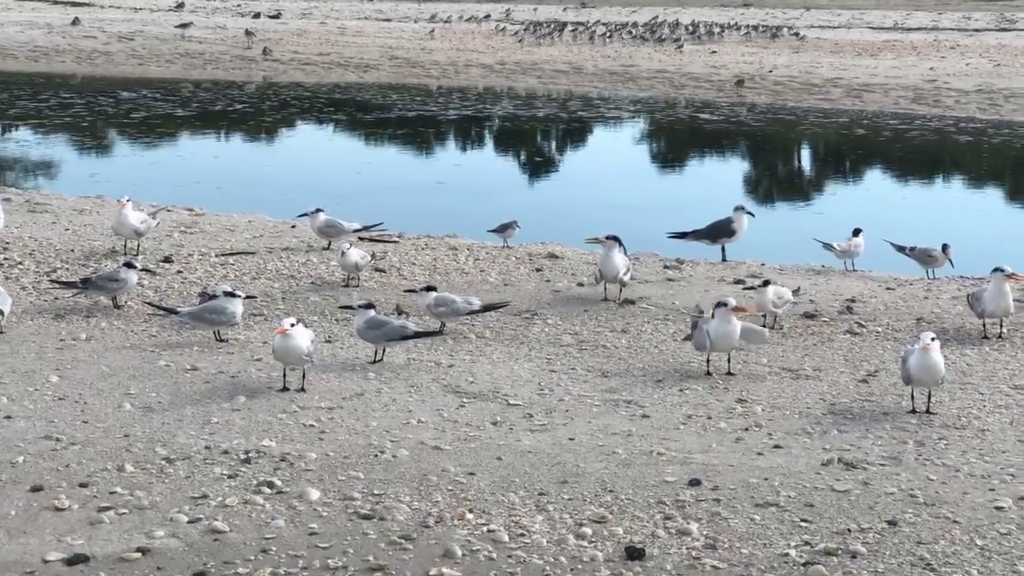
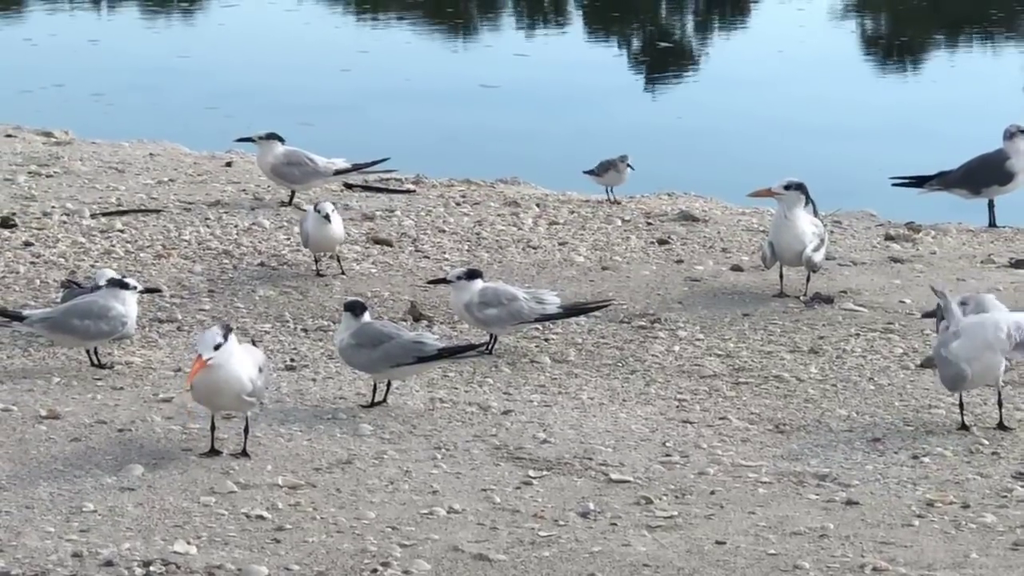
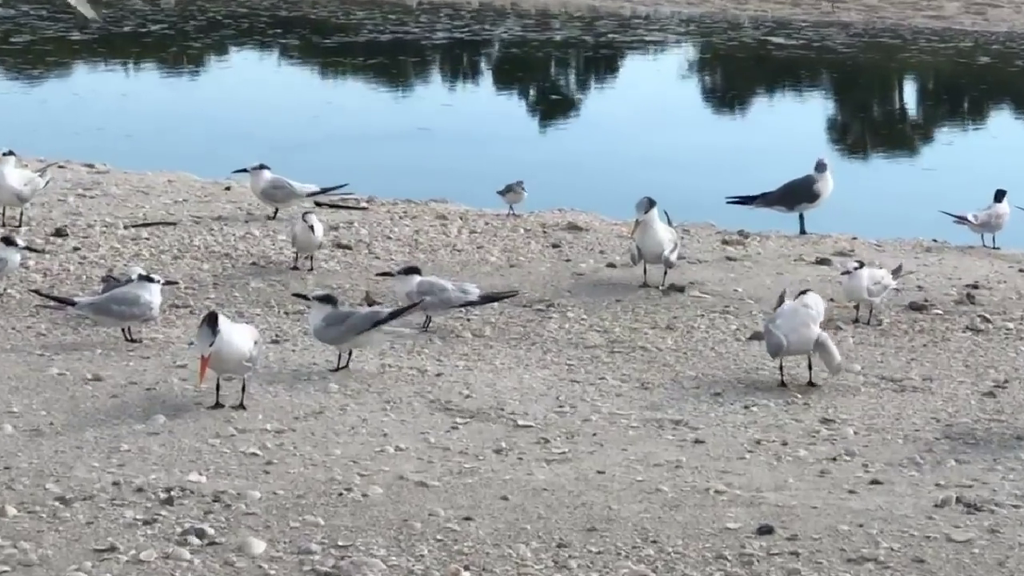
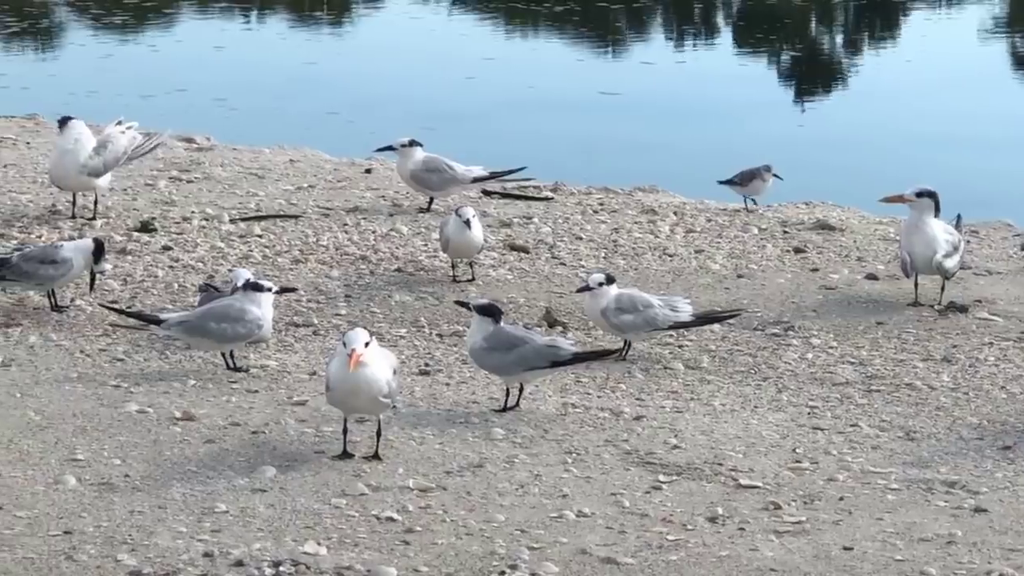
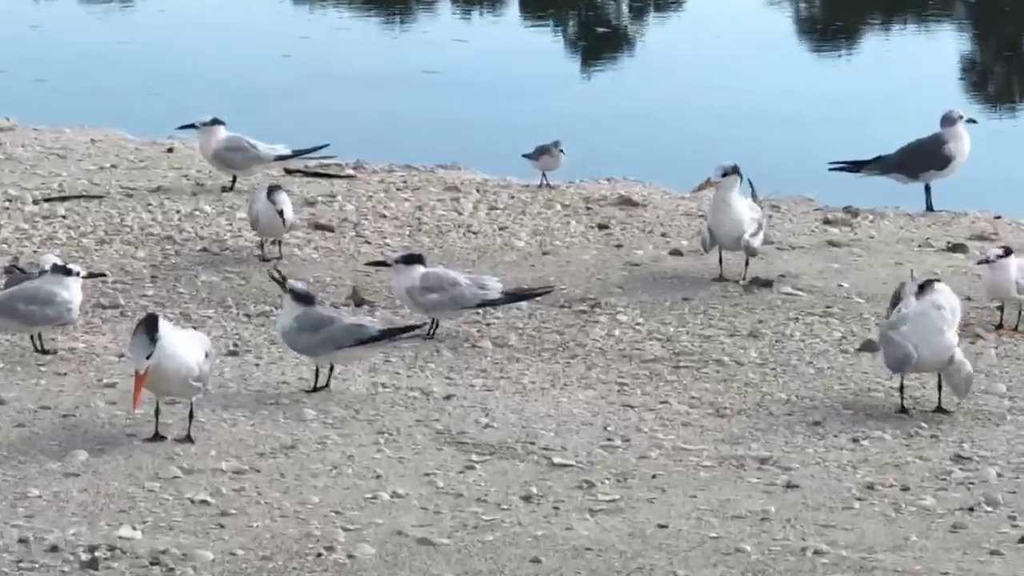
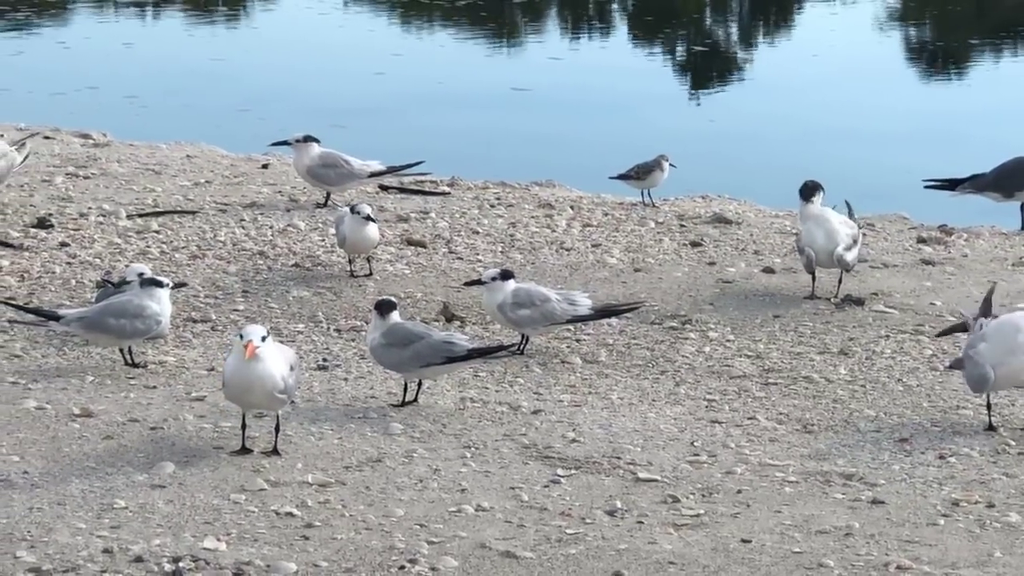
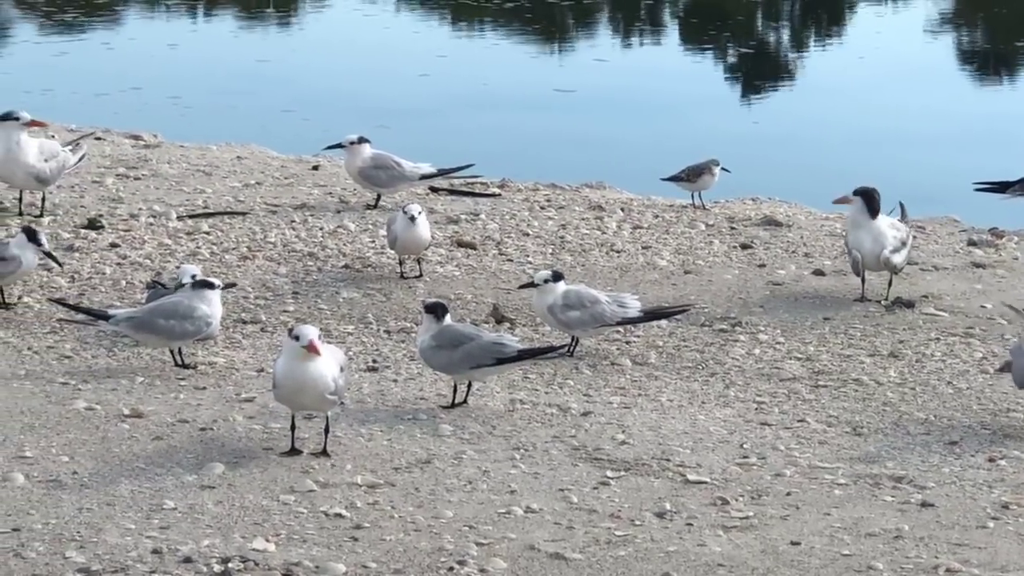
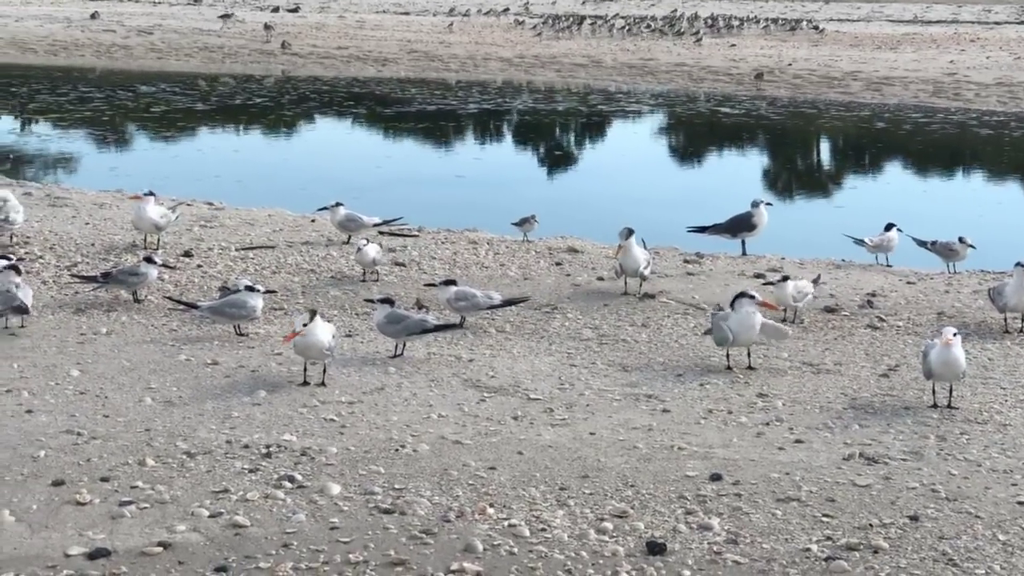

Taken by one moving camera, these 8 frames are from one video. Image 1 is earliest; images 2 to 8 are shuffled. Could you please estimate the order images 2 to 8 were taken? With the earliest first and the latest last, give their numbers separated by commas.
8, 3, 5, 2, 6, 7, 4
